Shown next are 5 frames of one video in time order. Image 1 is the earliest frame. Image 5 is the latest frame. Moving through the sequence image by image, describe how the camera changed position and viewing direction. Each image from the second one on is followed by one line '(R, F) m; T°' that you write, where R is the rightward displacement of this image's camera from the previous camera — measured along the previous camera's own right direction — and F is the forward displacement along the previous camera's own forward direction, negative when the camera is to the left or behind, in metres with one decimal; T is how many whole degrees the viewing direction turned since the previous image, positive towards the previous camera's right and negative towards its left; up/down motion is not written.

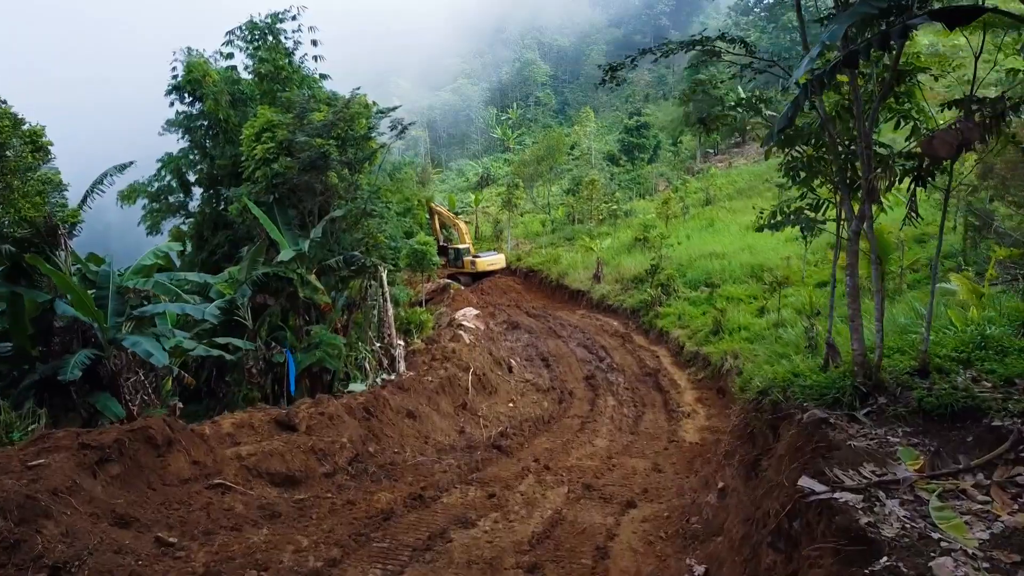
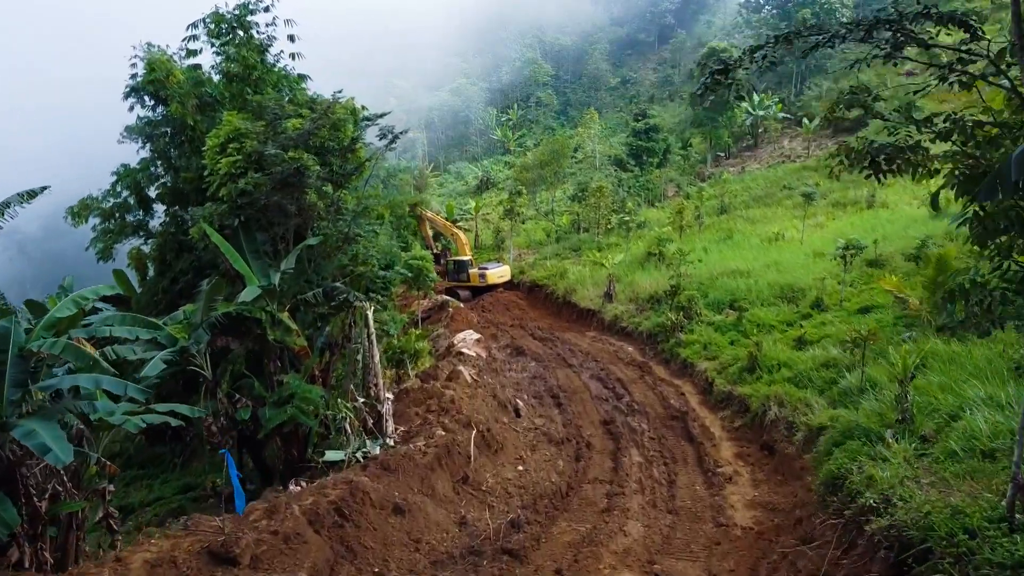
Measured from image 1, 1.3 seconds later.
(-0.1, +1.5) m; 0°
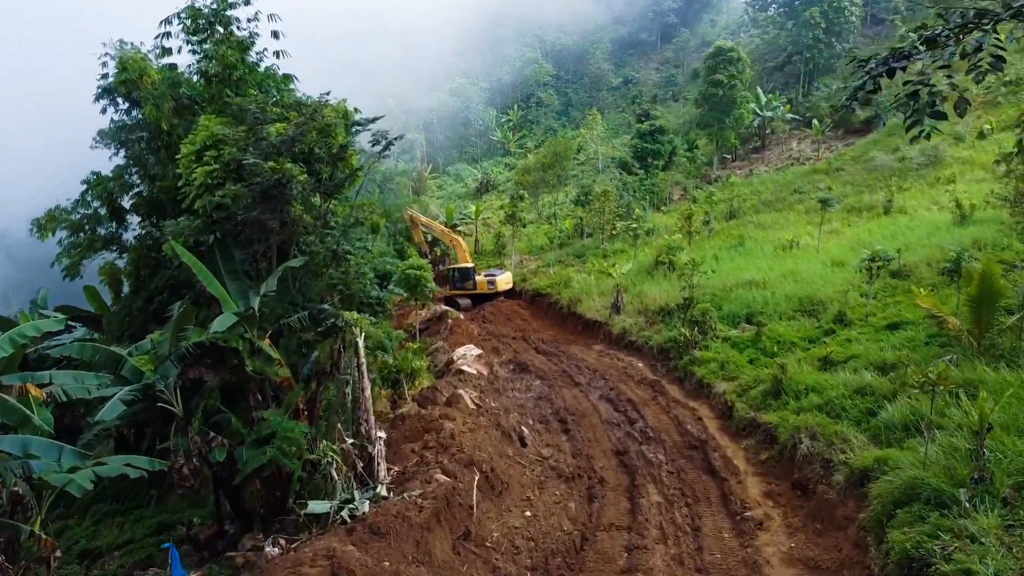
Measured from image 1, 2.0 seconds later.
(-0.1, +0.8) m; 0°
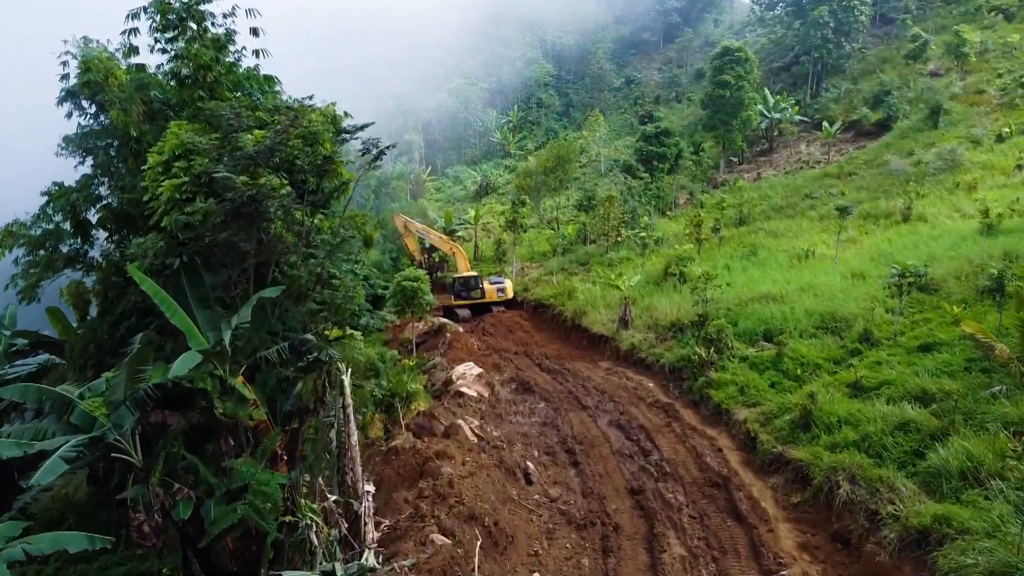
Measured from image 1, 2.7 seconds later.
(-0.1, +0.8) m; 0°
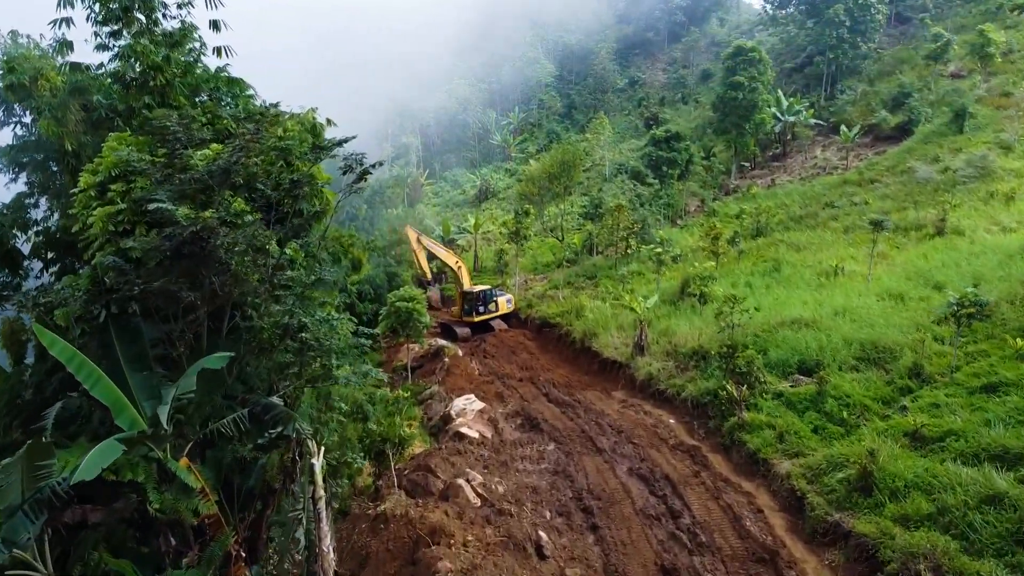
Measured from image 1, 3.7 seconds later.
(-0.1, +1.3) m; 0°
